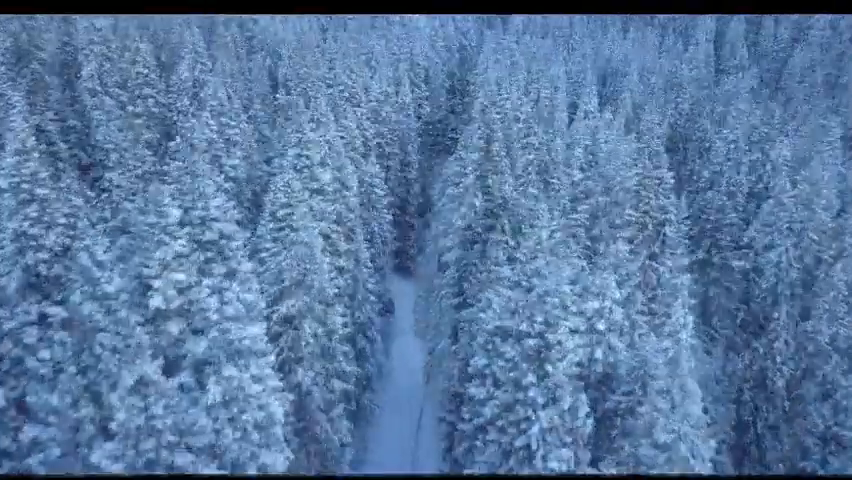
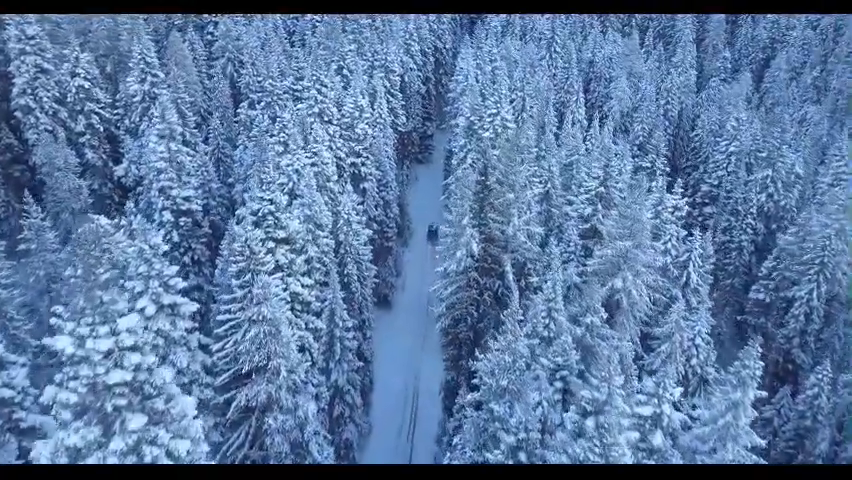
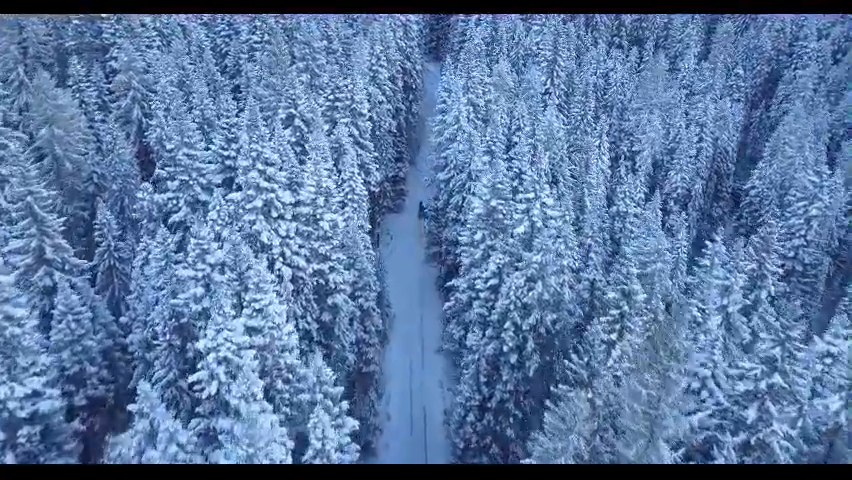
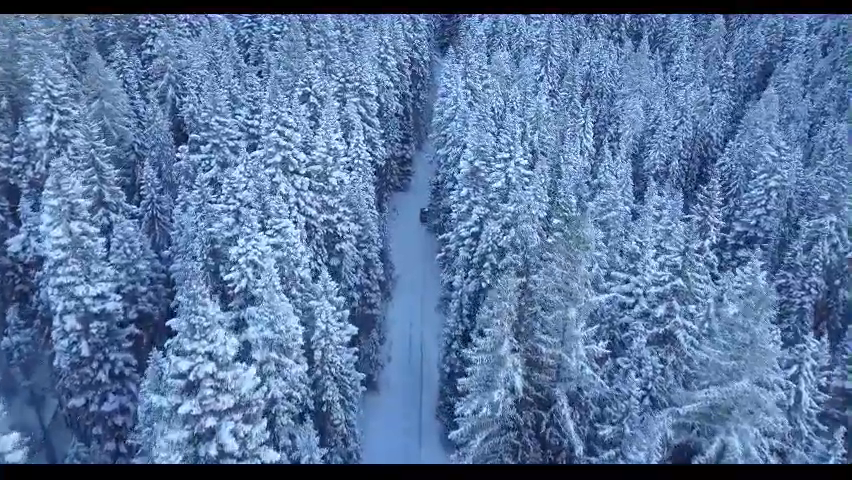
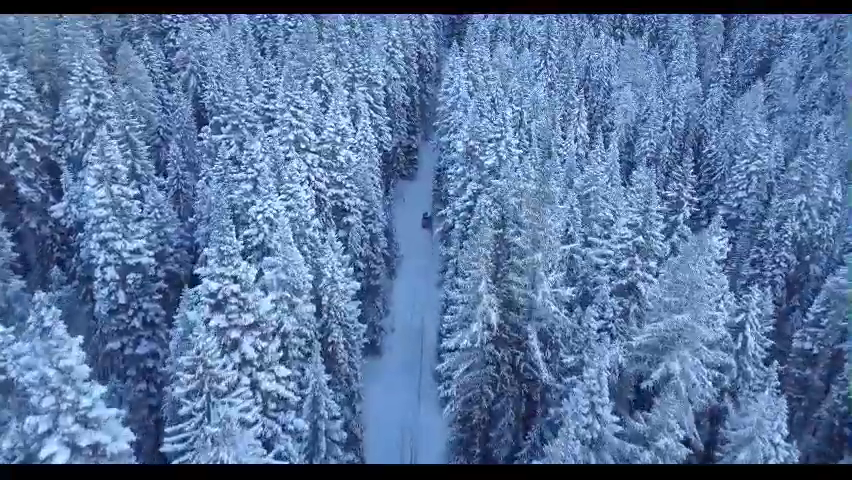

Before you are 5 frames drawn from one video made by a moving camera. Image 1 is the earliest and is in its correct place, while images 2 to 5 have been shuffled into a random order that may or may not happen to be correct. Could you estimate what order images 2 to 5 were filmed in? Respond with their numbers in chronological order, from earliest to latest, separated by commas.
2, 5, 4, 3
